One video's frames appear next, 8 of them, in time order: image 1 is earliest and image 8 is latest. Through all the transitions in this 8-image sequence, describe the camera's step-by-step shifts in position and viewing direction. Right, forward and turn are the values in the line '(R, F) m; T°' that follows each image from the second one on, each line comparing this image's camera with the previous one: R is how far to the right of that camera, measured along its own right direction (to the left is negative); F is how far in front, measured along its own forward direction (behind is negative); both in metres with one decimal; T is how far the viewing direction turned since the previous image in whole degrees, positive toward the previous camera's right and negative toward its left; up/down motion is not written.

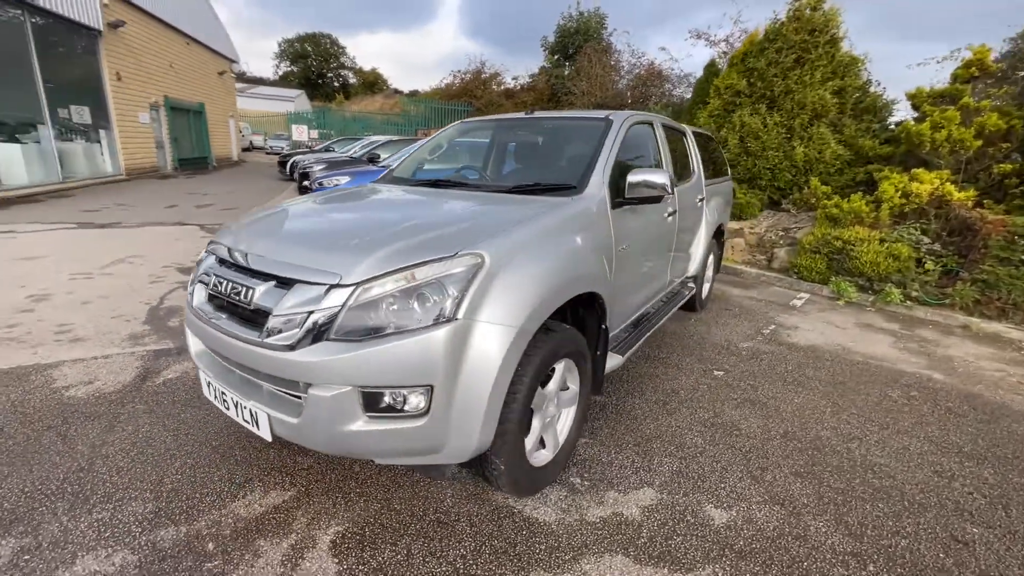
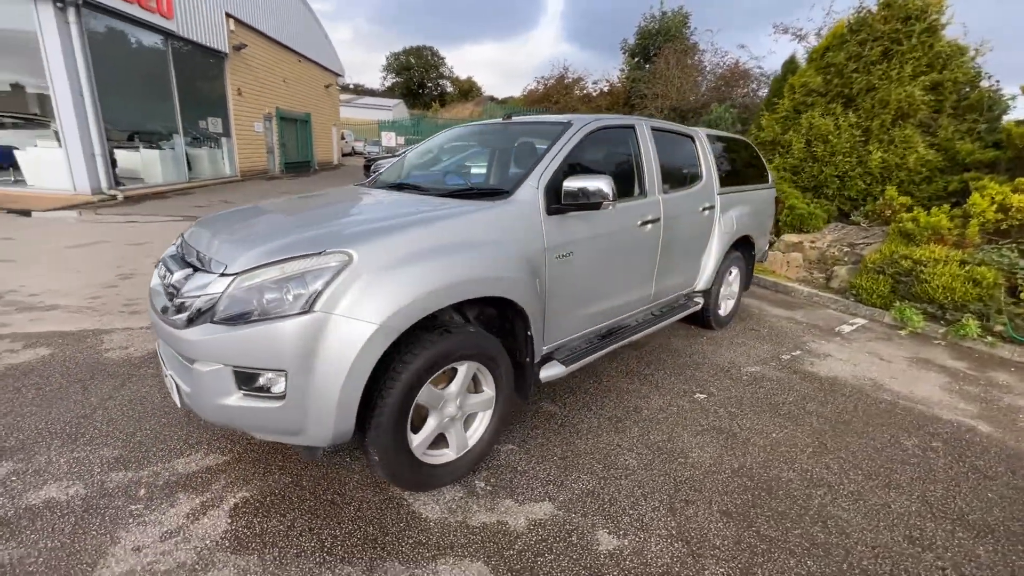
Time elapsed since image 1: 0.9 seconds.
(+0.9, +0.1) m; -11°
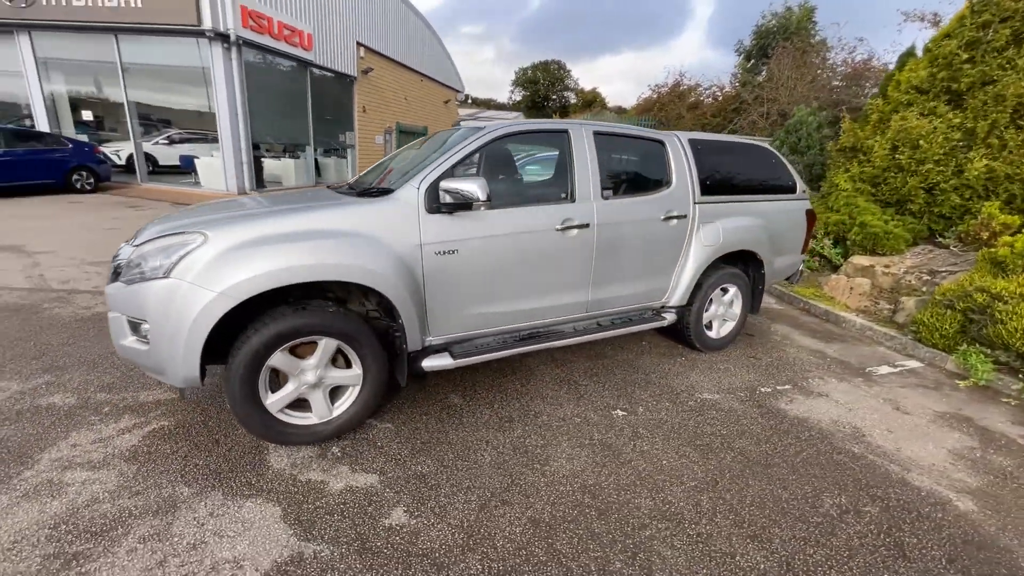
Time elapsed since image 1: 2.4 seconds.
(+1.5, +0.1) m; -15°
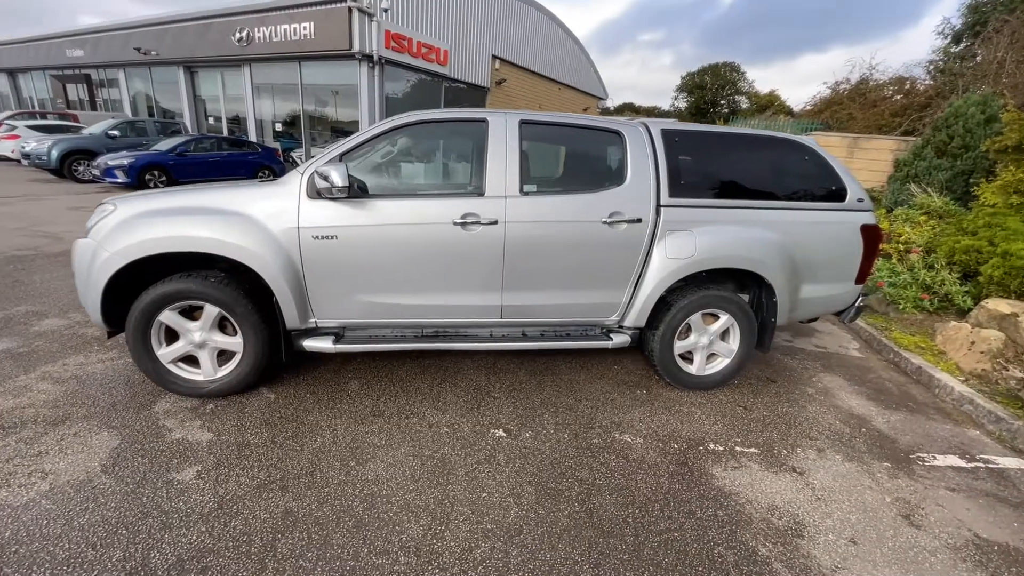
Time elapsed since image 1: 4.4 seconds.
(+1.7, +0.5) m; -19°
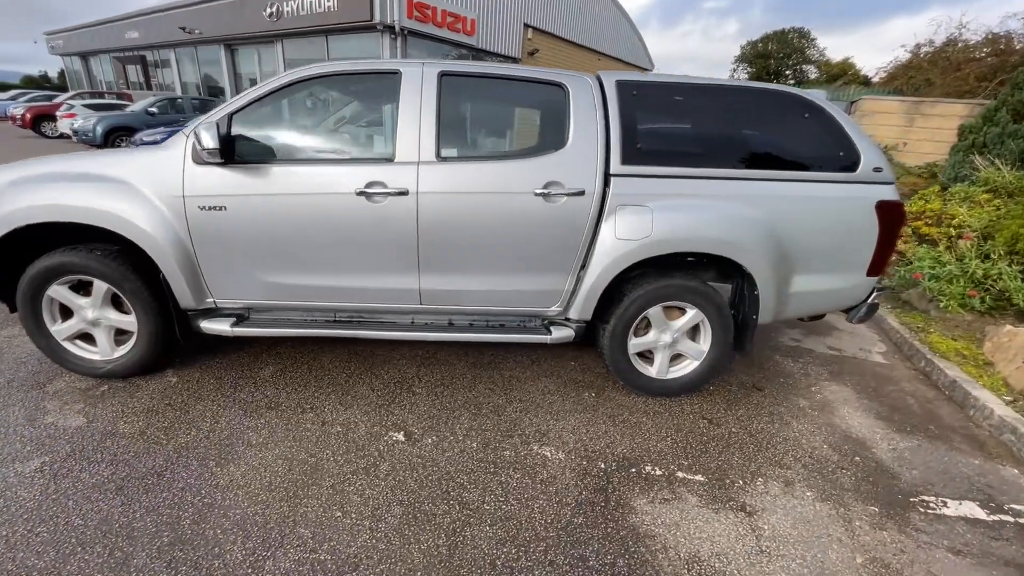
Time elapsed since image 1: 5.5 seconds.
(+0.8, +0.5) m; -6°
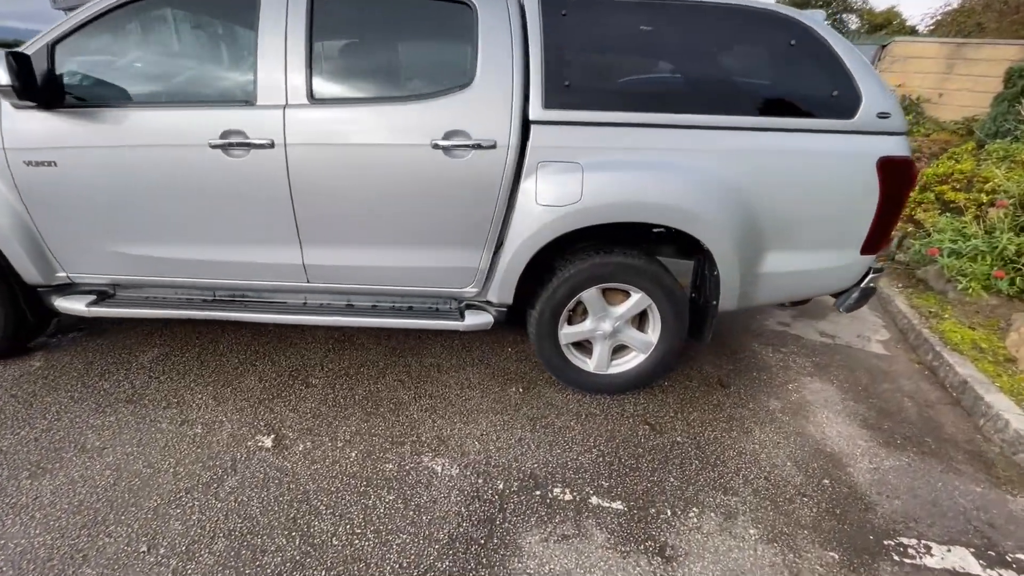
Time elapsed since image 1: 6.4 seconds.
(+0.6, +0.5) m; -2°
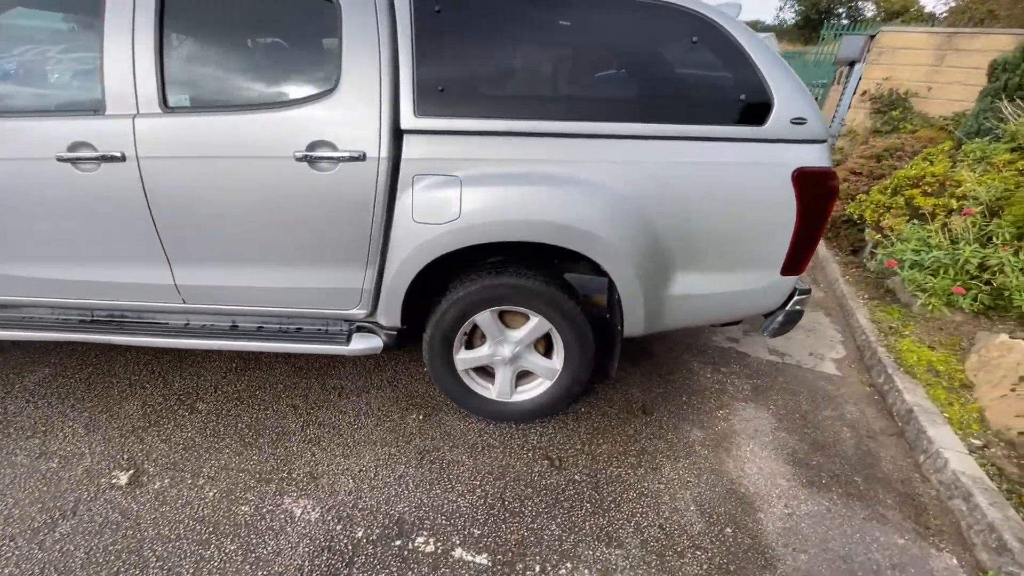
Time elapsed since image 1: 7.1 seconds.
(+0.6, +0.2) m; -1°
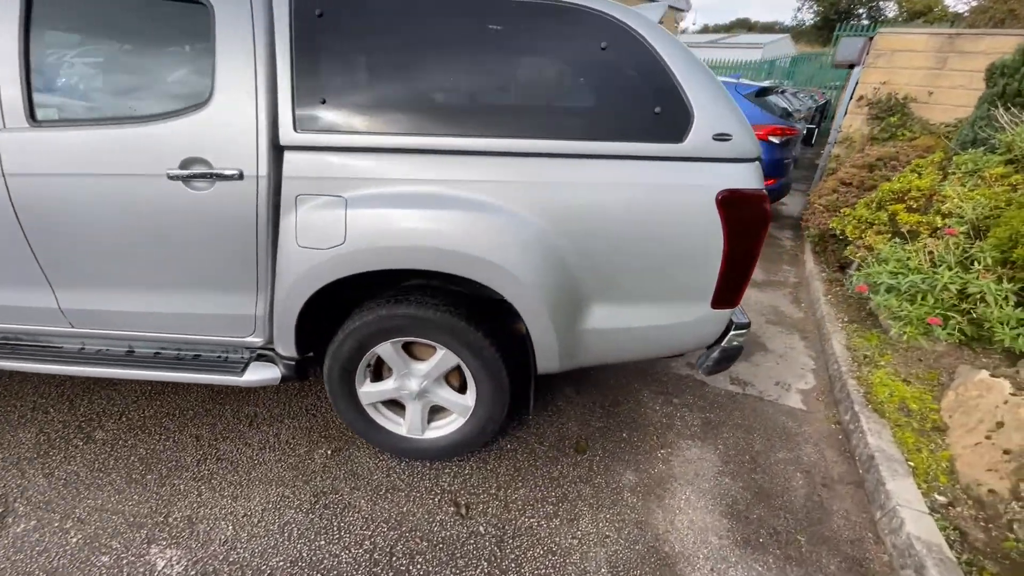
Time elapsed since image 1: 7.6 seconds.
(+0.5, +0.2) m; -2°
